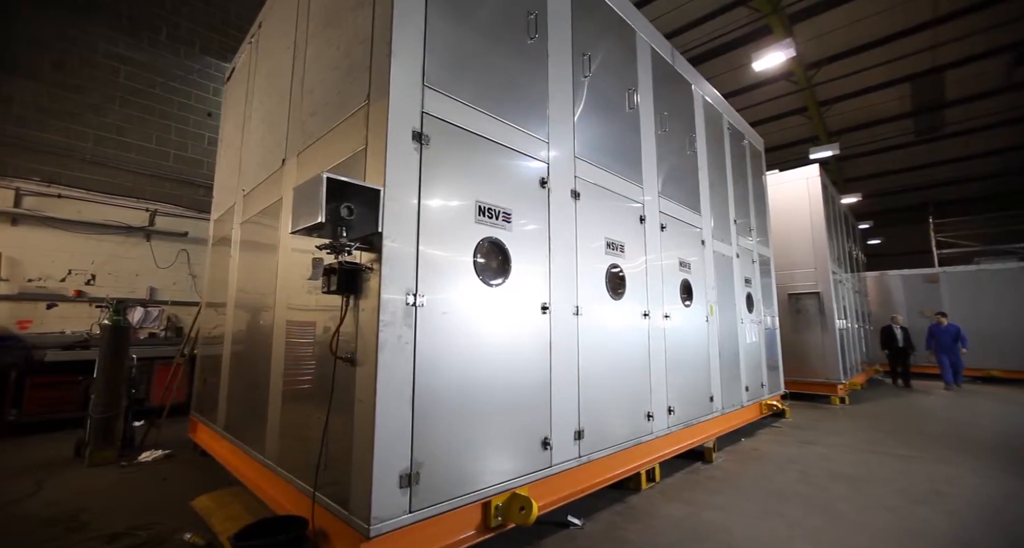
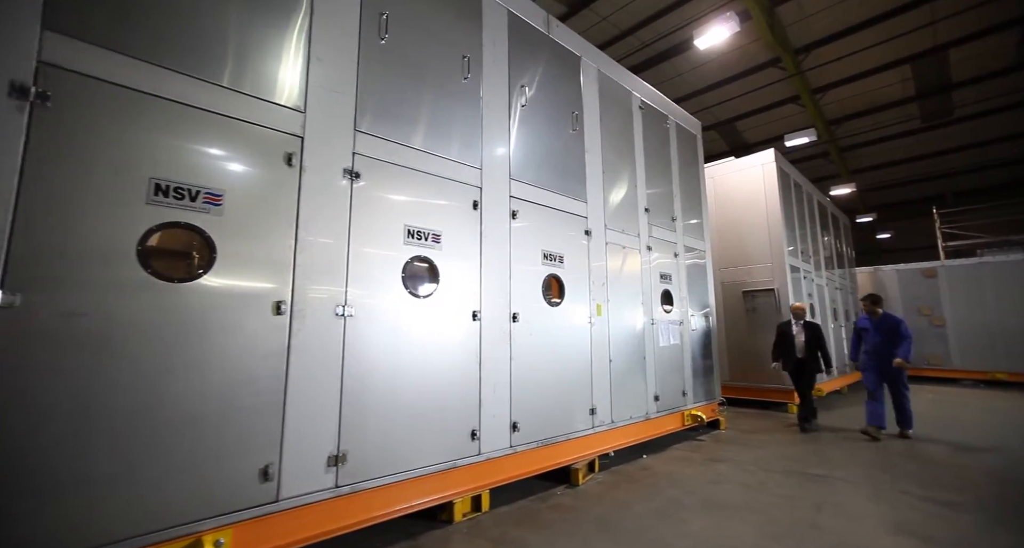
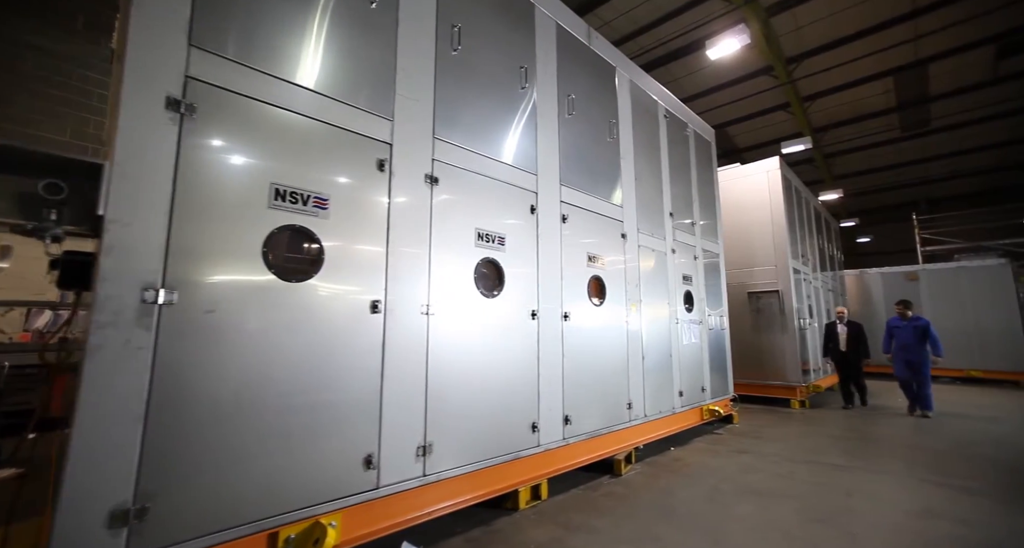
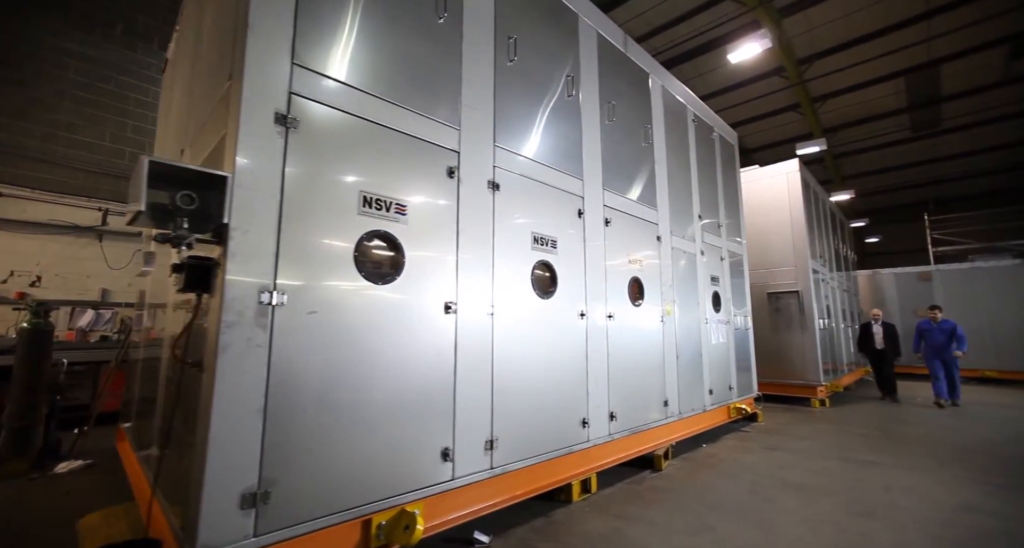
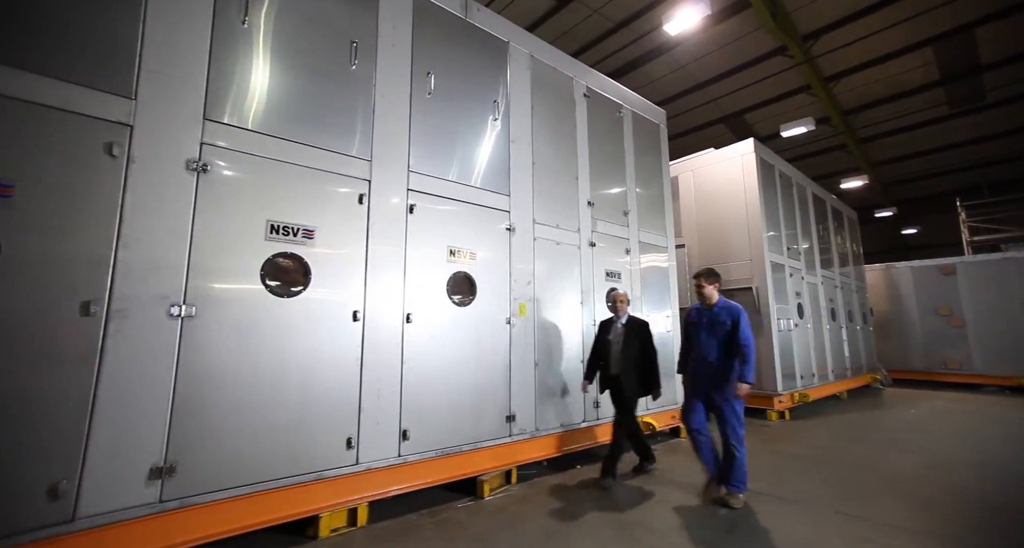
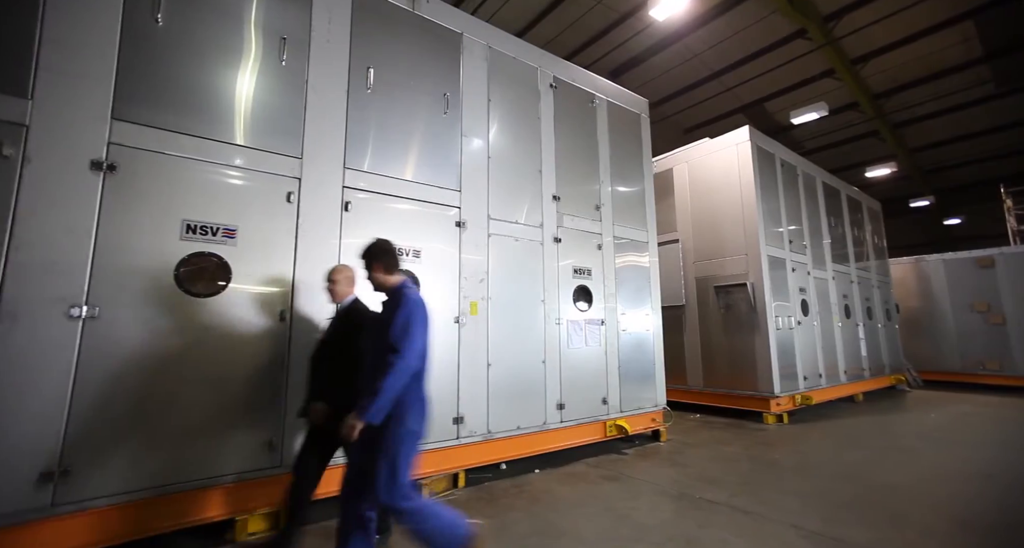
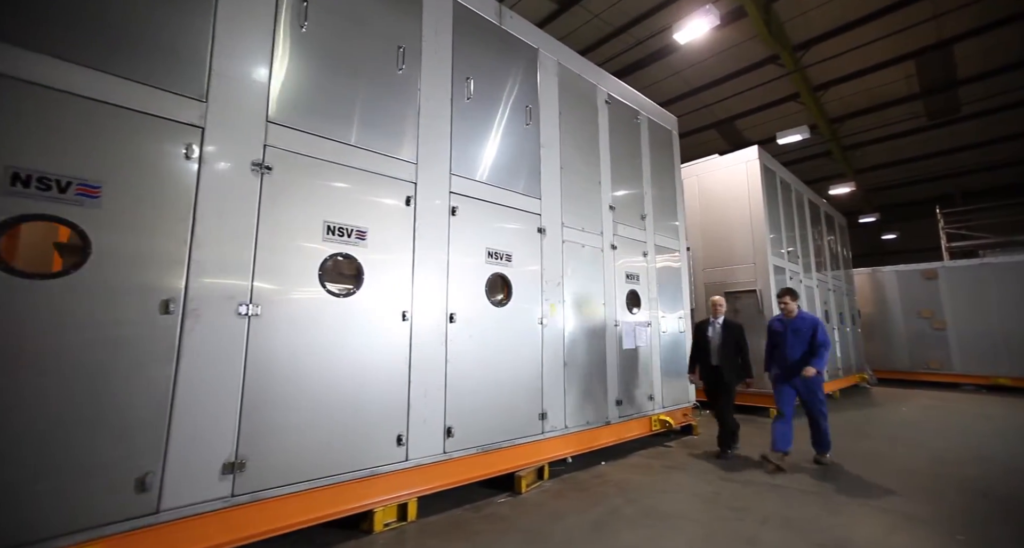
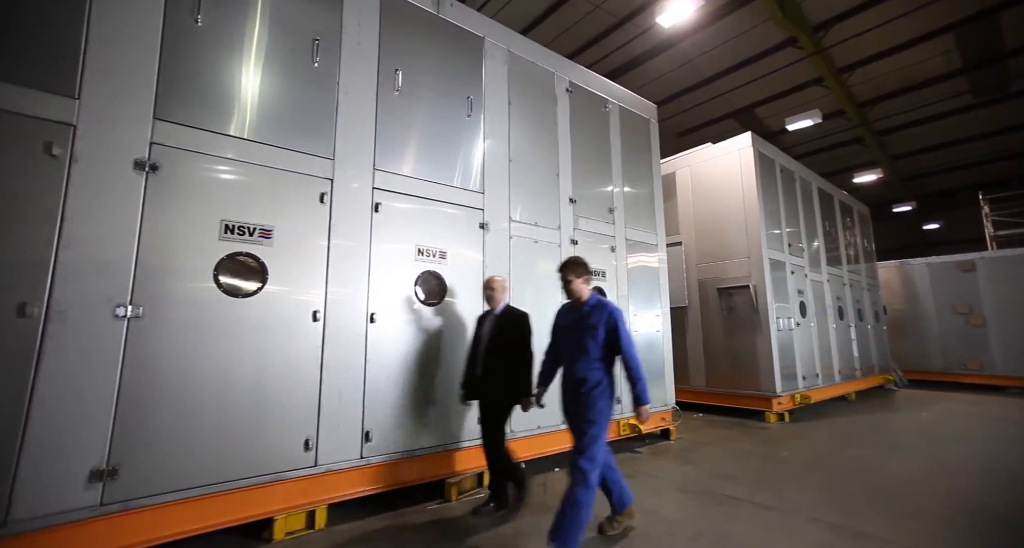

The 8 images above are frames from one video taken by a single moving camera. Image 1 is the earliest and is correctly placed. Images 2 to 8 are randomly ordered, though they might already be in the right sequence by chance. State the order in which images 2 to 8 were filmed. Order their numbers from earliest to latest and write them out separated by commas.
4, 3, 2, 7, 5, 8, 6
